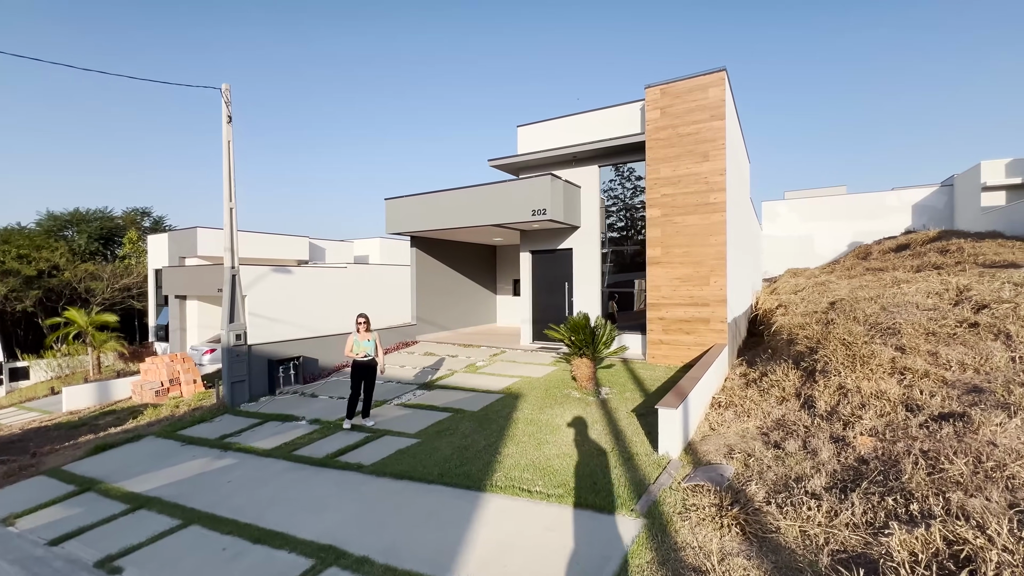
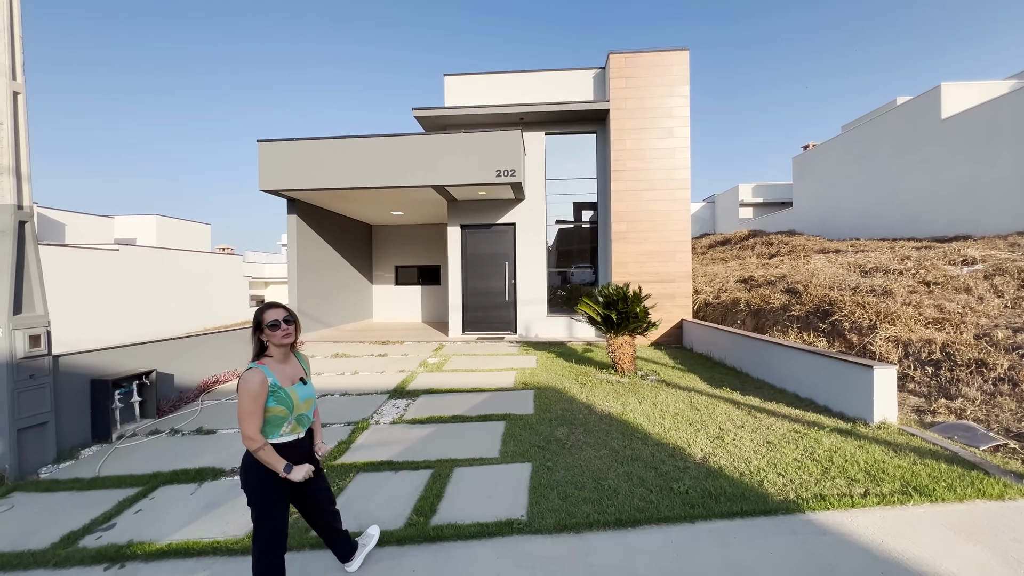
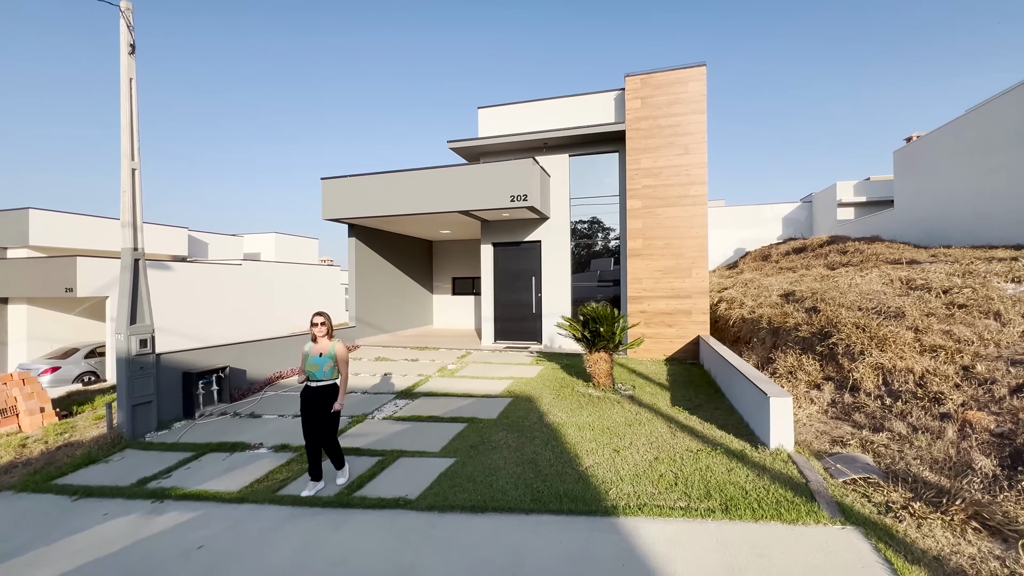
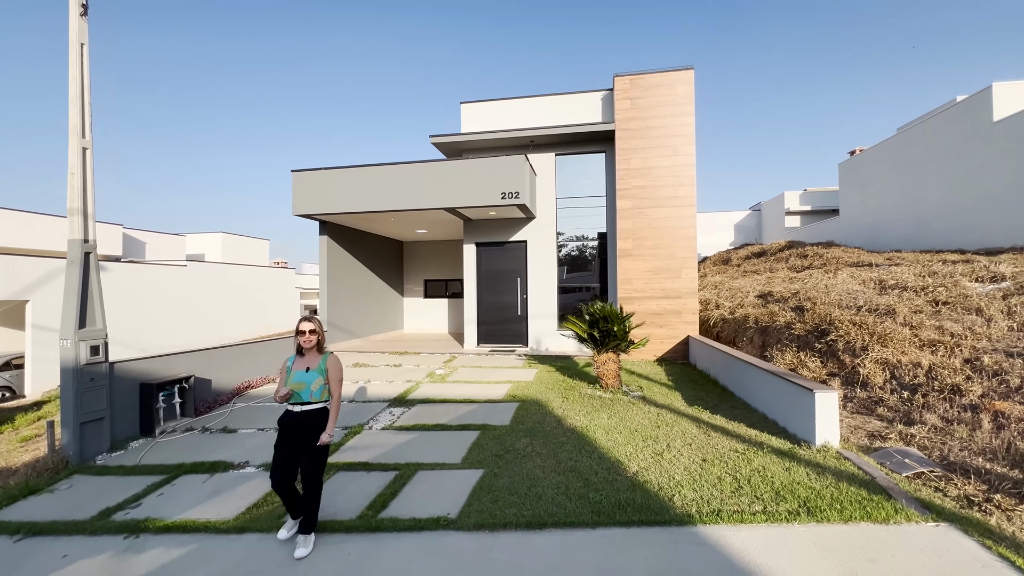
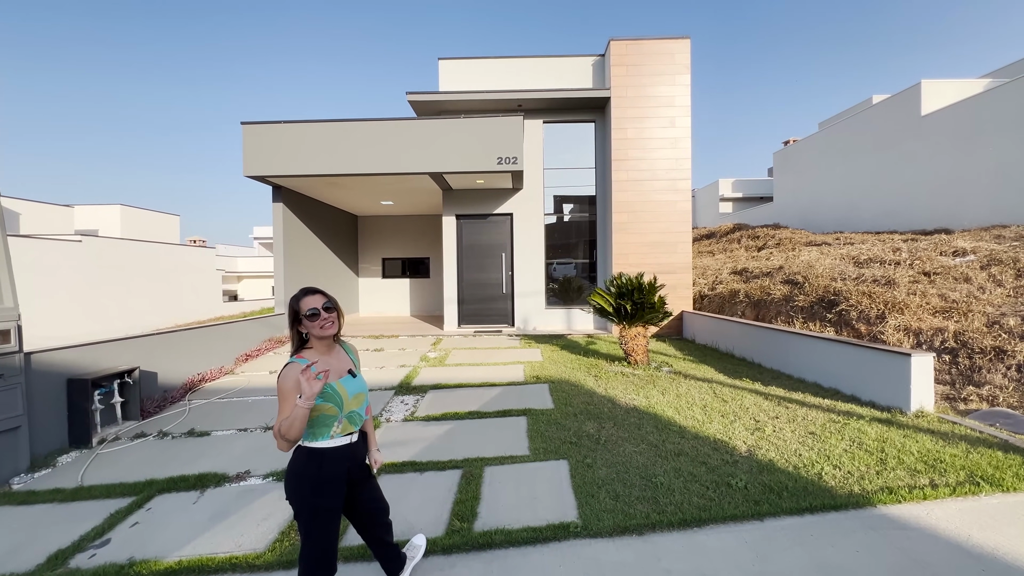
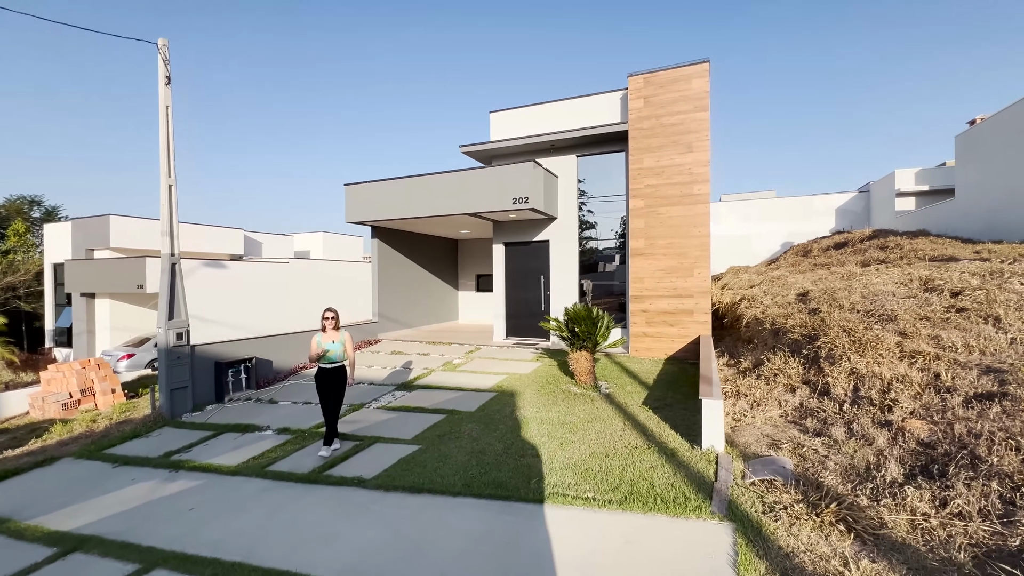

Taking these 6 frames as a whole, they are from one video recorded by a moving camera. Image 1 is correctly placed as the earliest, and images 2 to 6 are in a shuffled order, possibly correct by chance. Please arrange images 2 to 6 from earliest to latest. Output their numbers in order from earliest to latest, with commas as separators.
6, 3, 4, 2, 5
